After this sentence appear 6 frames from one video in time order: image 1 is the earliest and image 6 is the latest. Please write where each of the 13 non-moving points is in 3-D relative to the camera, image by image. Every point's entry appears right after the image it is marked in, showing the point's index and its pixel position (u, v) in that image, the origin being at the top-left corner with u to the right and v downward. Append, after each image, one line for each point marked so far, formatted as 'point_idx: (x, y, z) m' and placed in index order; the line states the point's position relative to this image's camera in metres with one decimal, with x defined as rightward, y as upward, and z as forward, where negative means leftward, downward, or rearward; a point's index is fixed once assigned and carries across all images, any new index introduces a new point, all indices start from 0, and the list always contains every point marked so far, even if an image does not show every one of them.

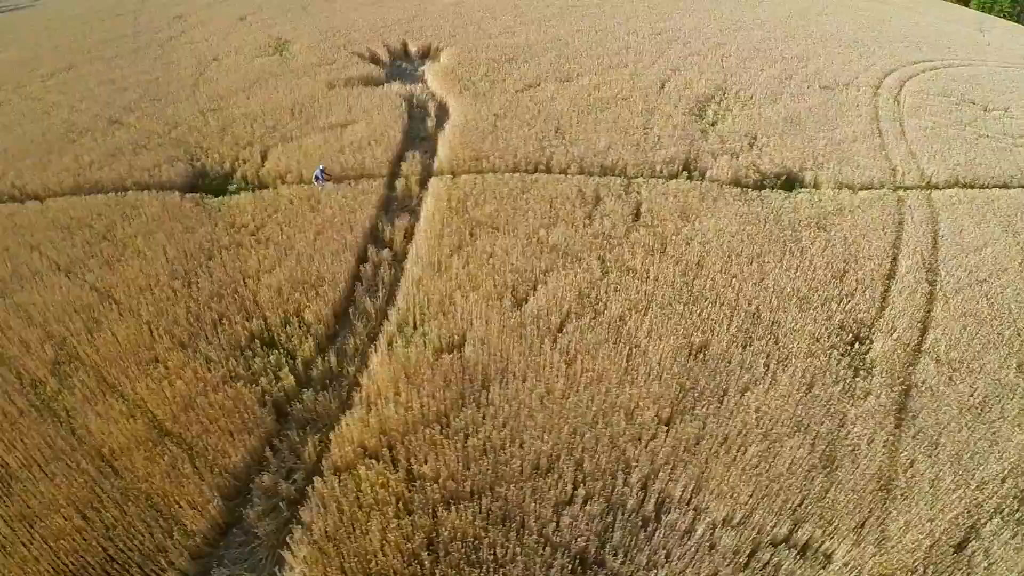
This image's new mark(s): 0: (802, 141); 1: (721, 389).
0: (+6.8, +3.4, +16.4) m
1: (+3.2, -1.5, +11.1) m
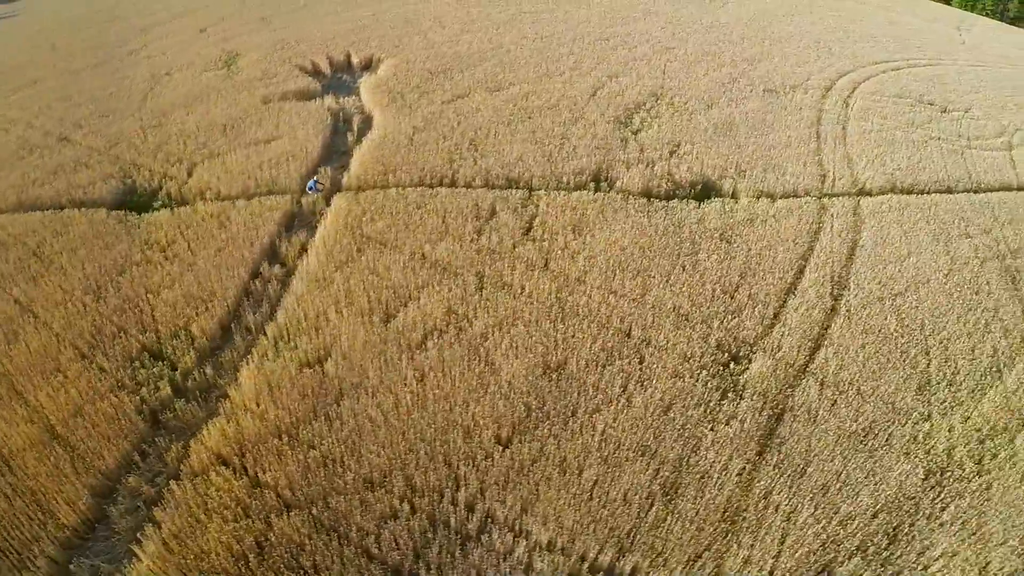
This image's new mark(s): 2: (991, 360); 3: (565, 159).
0: (+4.9, +3.1, +15.7) m
1: (+0.9, -1.8, +10.7) m
2: (+8.4, -1.3, +12.3) m
3: (+1.2, +2.7, +14.8) m
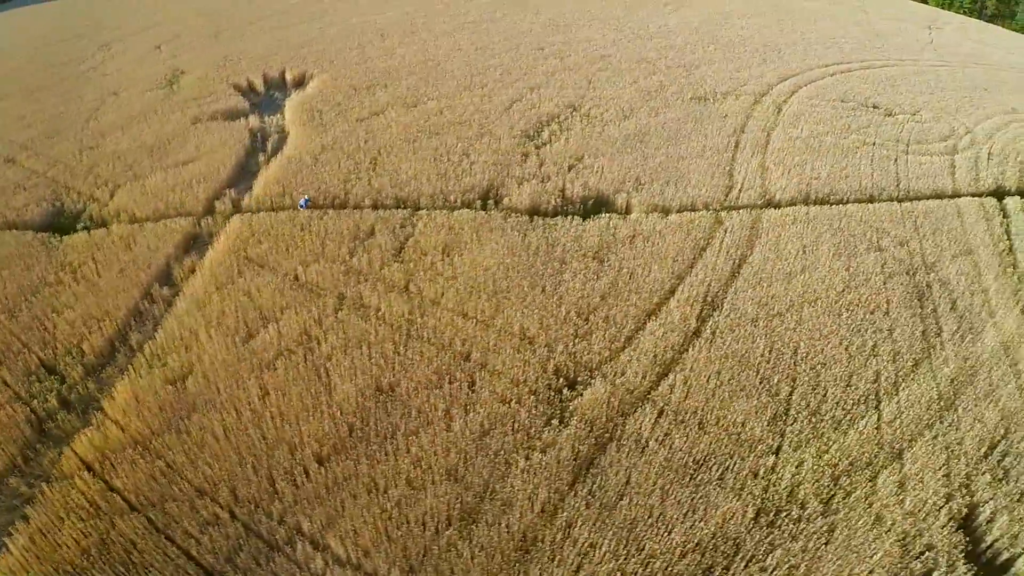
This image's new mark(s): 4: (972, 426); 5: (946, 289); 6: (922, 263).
0: (+2.7, +2.8, +15.3) m
1: (-1.8, -2.1, +10.7) m
2: (+5.8, -1.6, +11.5) m
3: (-1.1, +2.3, +14.7) m
4: (+7.6, -2.3, +11.3) m
5: (+8.5, 0.0, +13.7) m
6: (+8.3, +0.5, +14.2) m
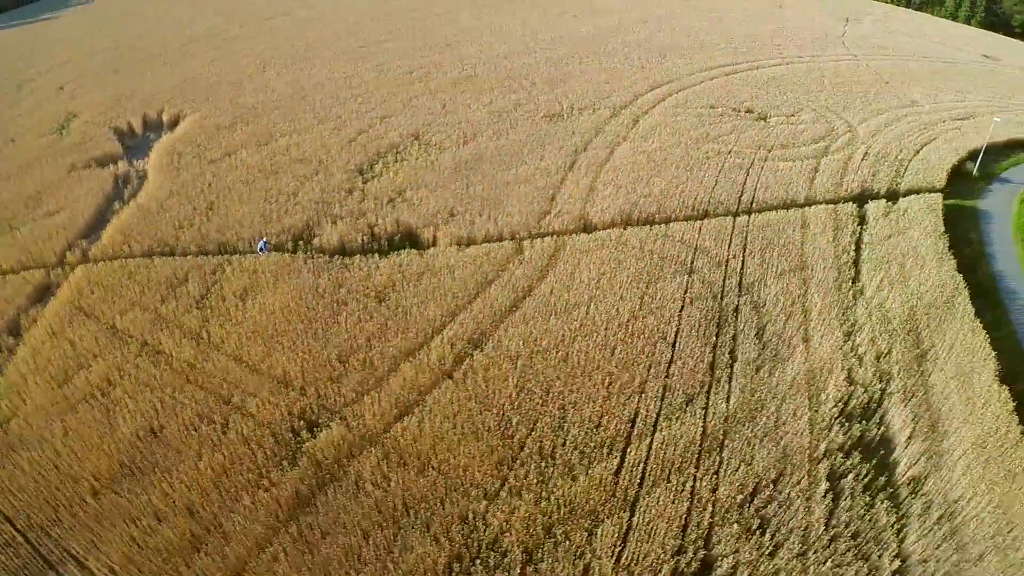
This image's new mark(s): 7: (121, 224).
0: (-1.2, +2.1, +15.2) m
1: (-6.0, -3.0, +11.2) m
2: (+1.7, -2.2, +11.2) m
3: (-5.0, +1.5, +15.1) m
4: (+3.4, -2.8, +10.8) m
5: (+4.5, -0.5, +13.0) m
6: (+4.3, +0.1, +13.5) m
7: (-8.9, +1.5, +16.1) m
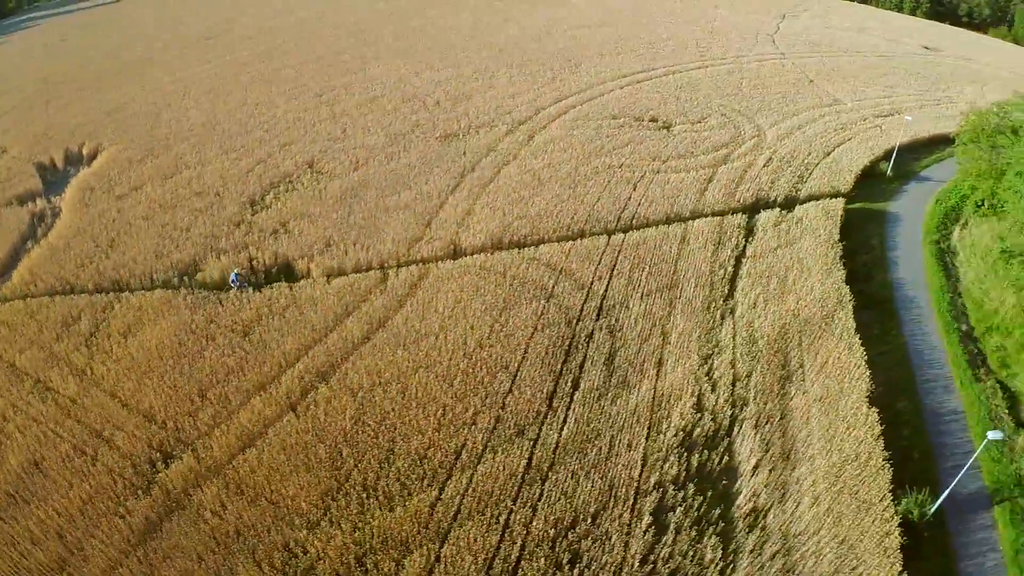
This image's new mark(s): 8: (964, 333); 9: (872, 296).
0: (-3.9, +1.5, +15.5) m
1: (-8.7, -3.8, +12.0) m
2: (-1.1, -2.8, +11.4) m
3: (-7.6, +0.8, +15.7) m
4: (+0.6, -3.3, +10.9) m
5: (+1.8, -0.9, +13.0) m
6: (+1.6, -0.4, +13.5) m
7: (-11.5, +0.7, +16.9) m
8: (+9.7, -1.0, +15.0) m
9: (+7.9, -0.2, +15.2) m
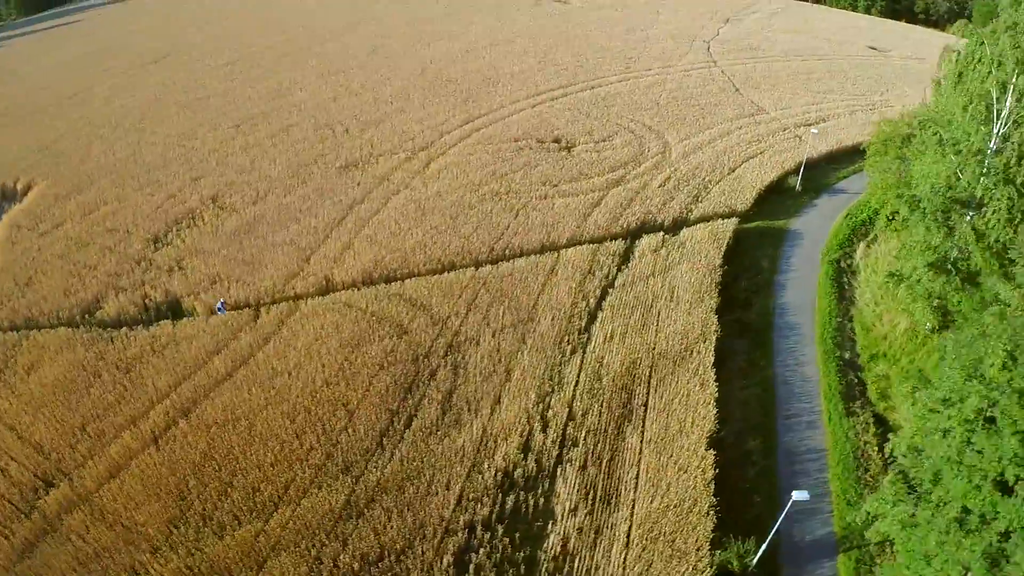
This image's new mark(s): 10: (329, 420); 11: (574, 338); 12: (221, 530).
0: (-6.6, +0.8, +16.3) m
1: (-11.6, -4.8, +13.3) m
2: (-4.1, -3.6, +12.1) m
3: (-10.3, 0.0, +16.8) m
4: (-2.4, -4.1, +11.5) m
5: (-1.1, -1.6, +13.4) m
6: (-1.3, -1.1, +13.8) m
7: (-14.0, -0.1, +18.3) m
8: (+6.9, -1.5, +14.7) m
9: (+5.1, -0.7, +15.1) m
10: (-3.3, -2.4, +12.9) m
11: (+1.2, -1.0, +14.0) m
12: (-4.8, -4.2, +11.7) m
